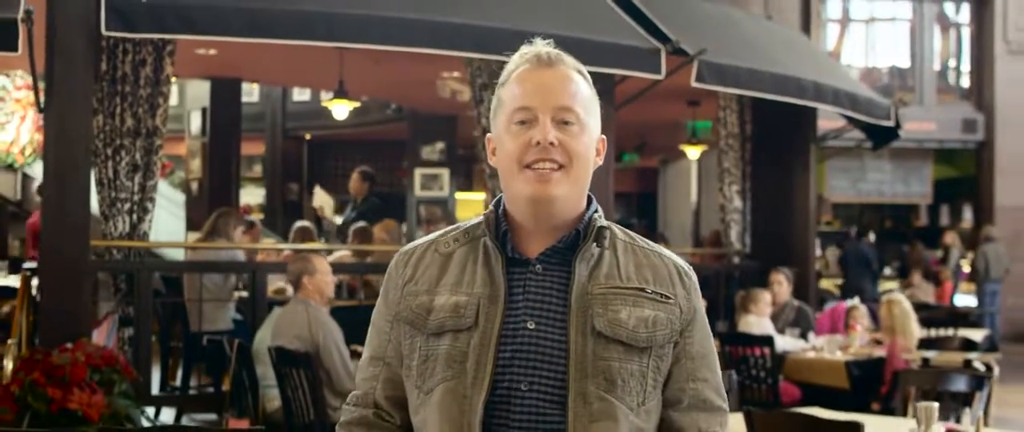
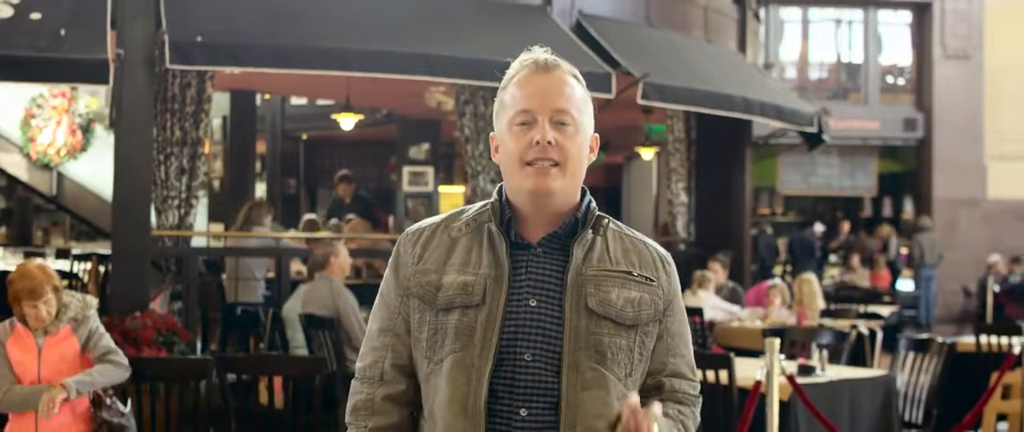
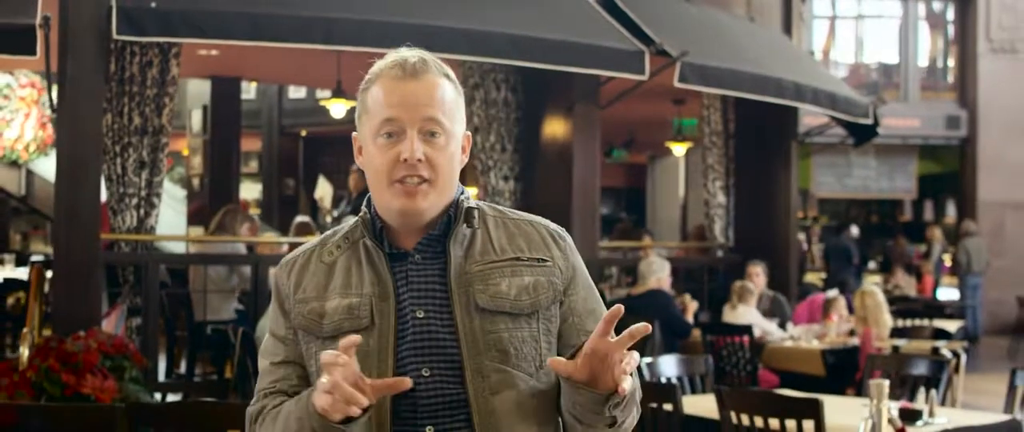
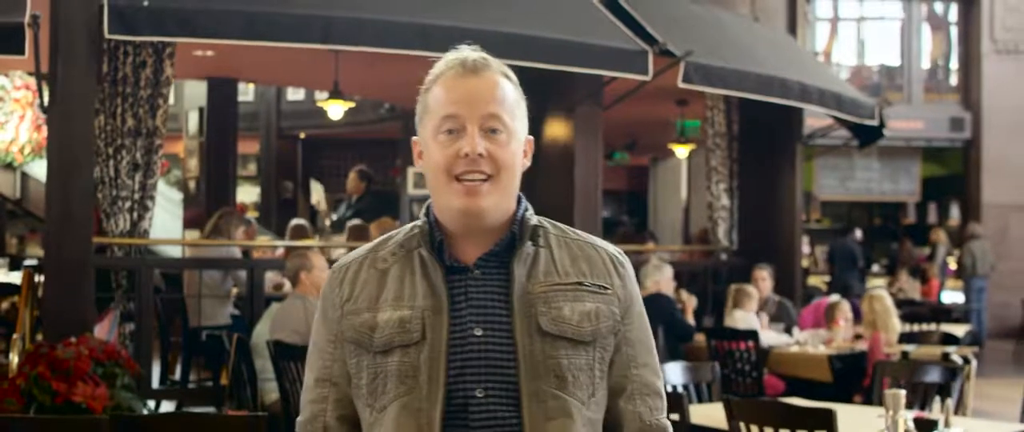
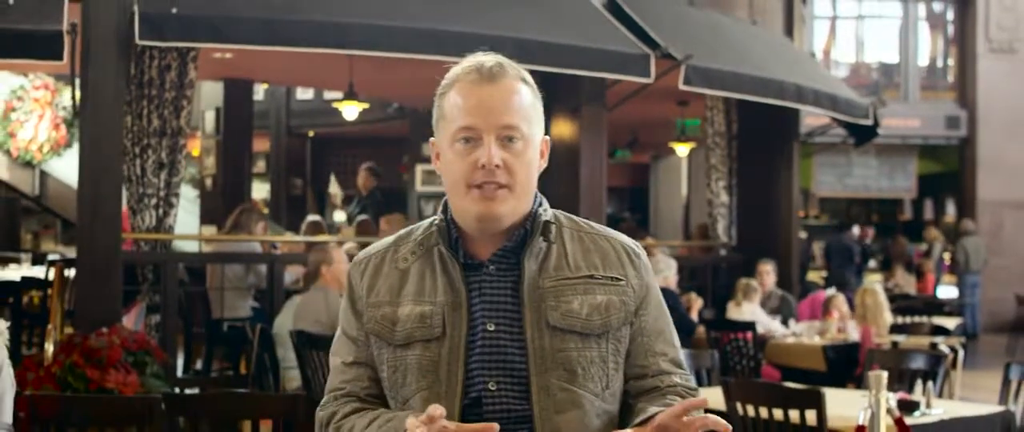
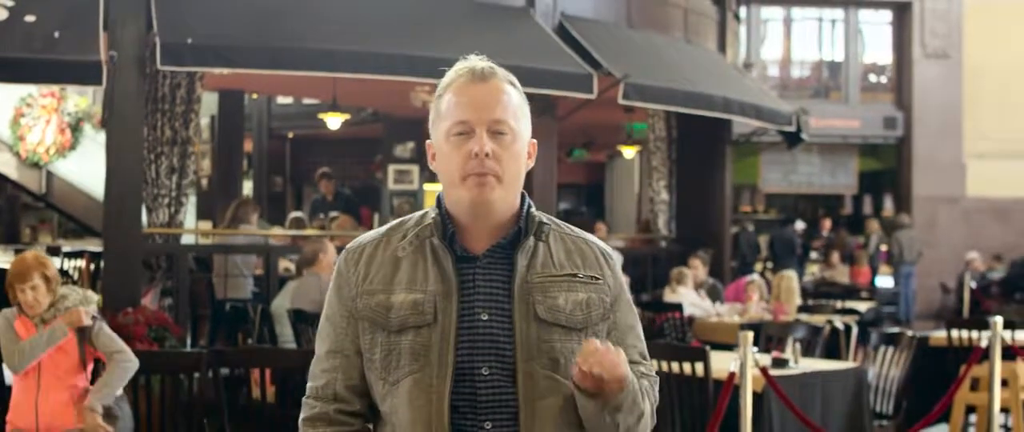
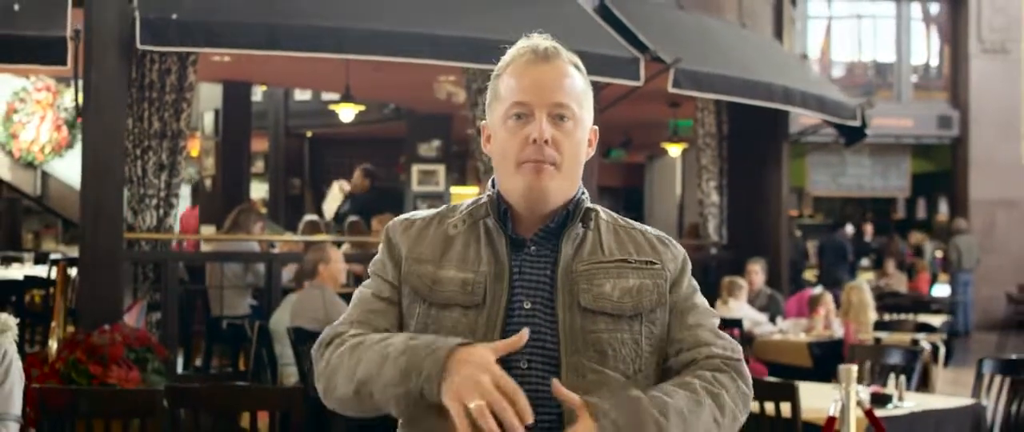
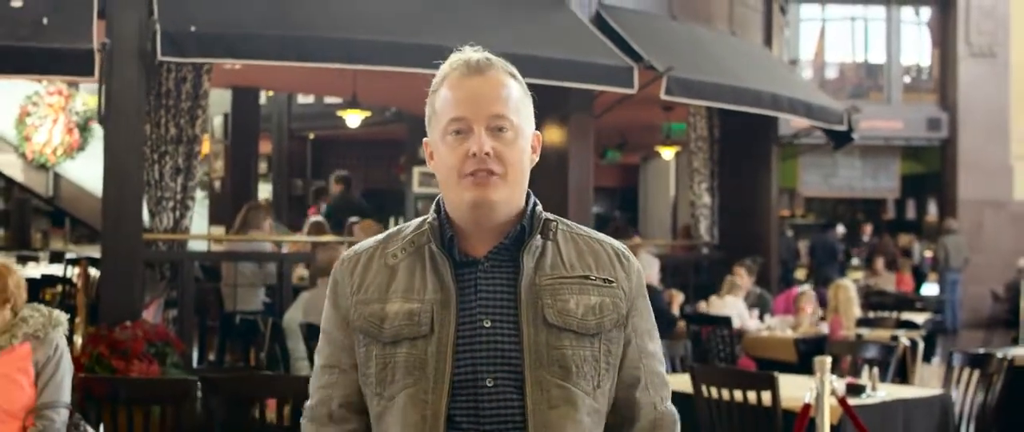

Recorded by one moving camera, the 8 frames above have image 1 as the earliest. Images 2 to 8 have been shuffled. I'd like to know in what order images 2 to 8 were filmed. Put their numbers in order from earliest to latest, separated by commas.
4, 3, 5, 7, 8, 2, 6
